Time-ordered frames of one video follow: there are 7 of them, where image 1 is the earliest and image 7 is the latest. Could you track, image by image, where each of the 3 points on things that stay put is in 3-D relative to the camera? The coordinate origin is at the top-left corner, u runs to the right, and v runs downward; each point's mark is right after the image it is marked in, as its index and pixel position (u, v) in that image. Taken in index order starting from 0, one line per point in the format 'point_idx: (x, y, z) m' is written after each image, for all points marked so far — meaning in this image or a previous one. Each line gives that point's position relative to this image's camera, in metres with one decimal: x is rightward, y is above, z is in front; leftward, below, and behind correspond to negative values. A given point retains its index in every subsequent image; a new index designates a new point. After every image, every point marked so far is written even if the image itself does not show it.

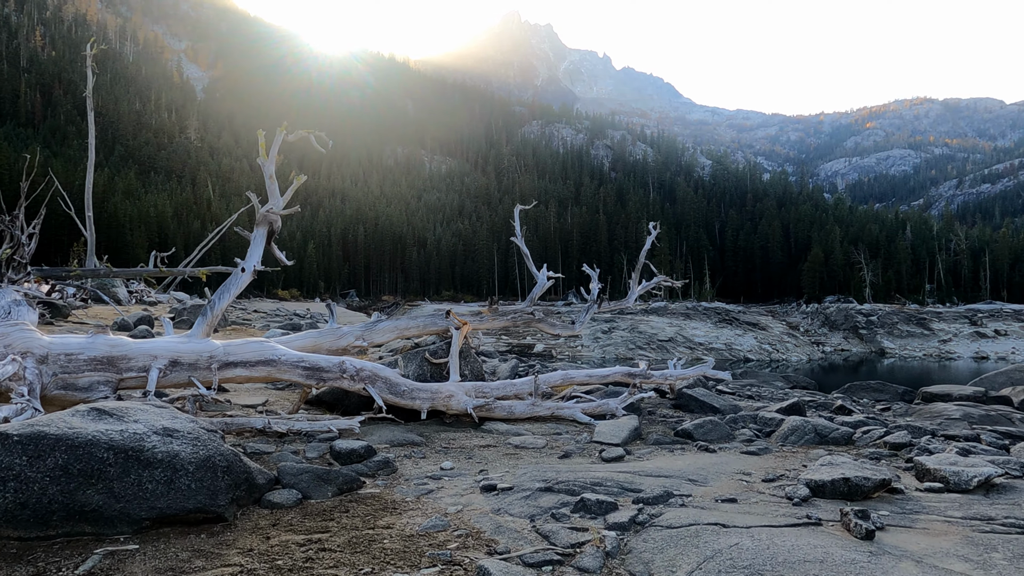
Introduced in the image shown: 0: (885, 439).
0: (+3.6, -1.5, +7.4) m
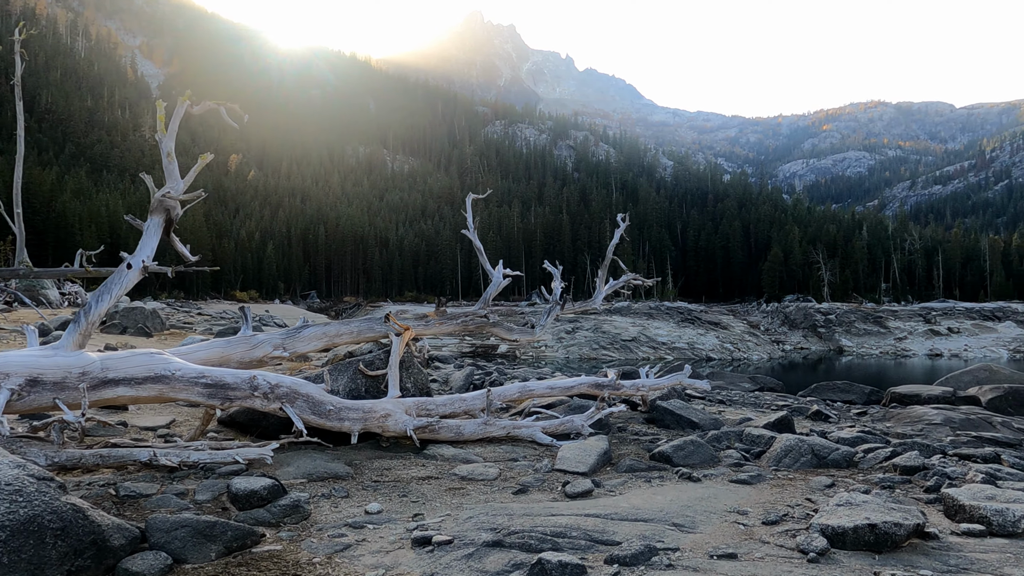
0: (+3.2, -1.4, +6.4) m
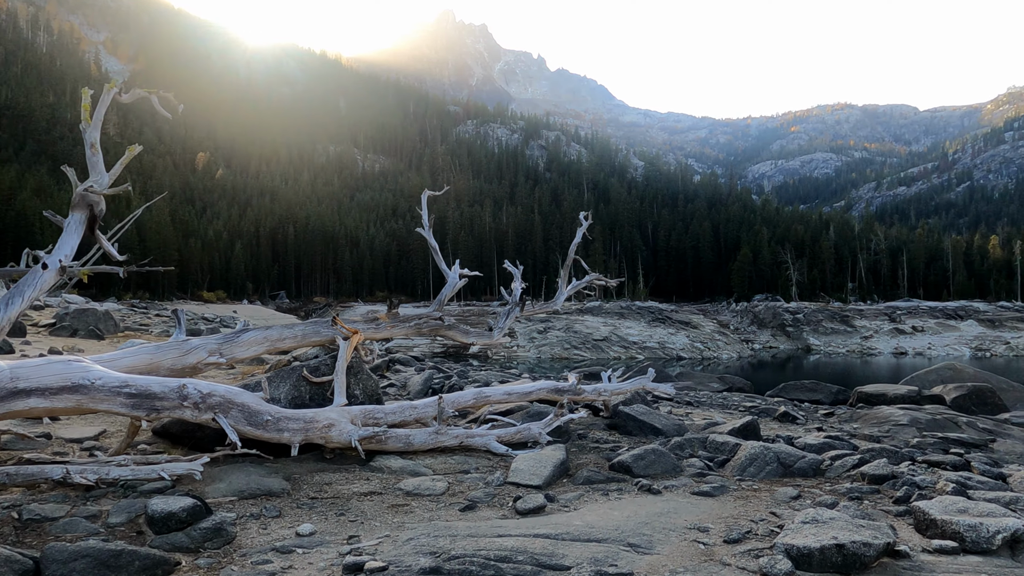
0: (+2.8, -1.4, +6.1) m
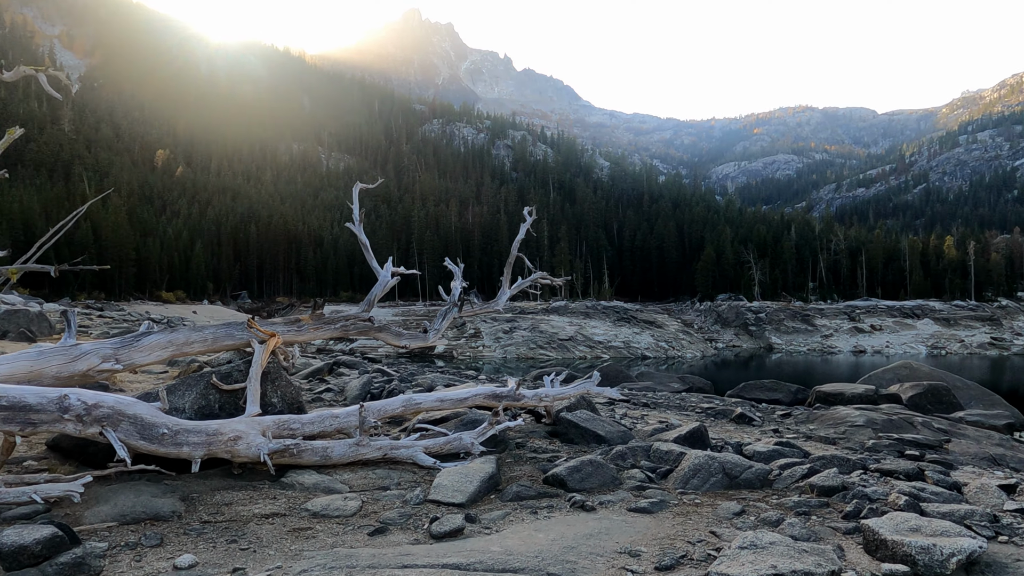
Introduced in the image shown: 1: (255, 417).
0: (+2.2, -1.4, +5.7) m
1: (-2.0, -1.0, +5.9) m
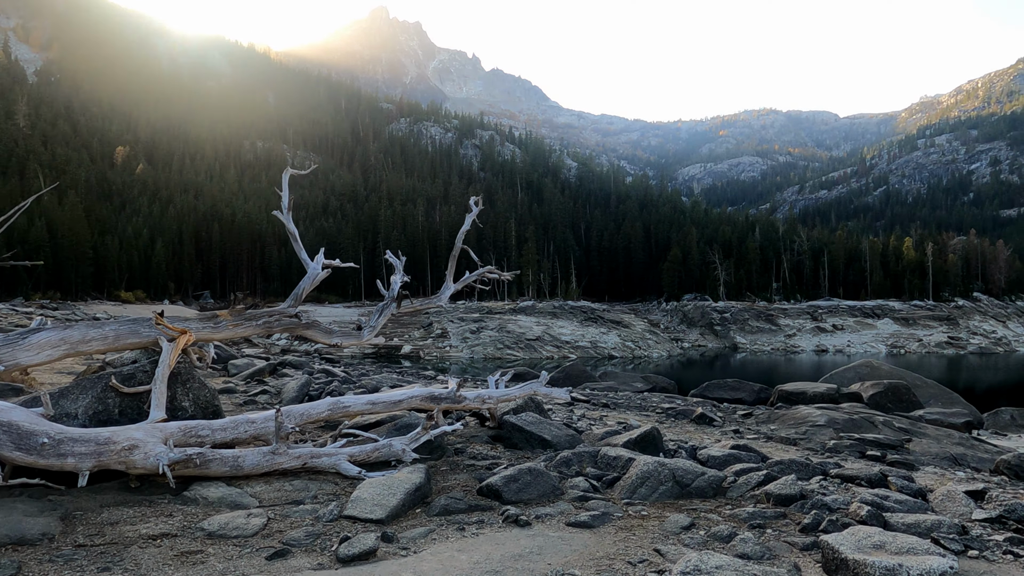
0: (+1.8, -1.4, +5.3) m
1: (-2.5, -0.9, +5.3) m
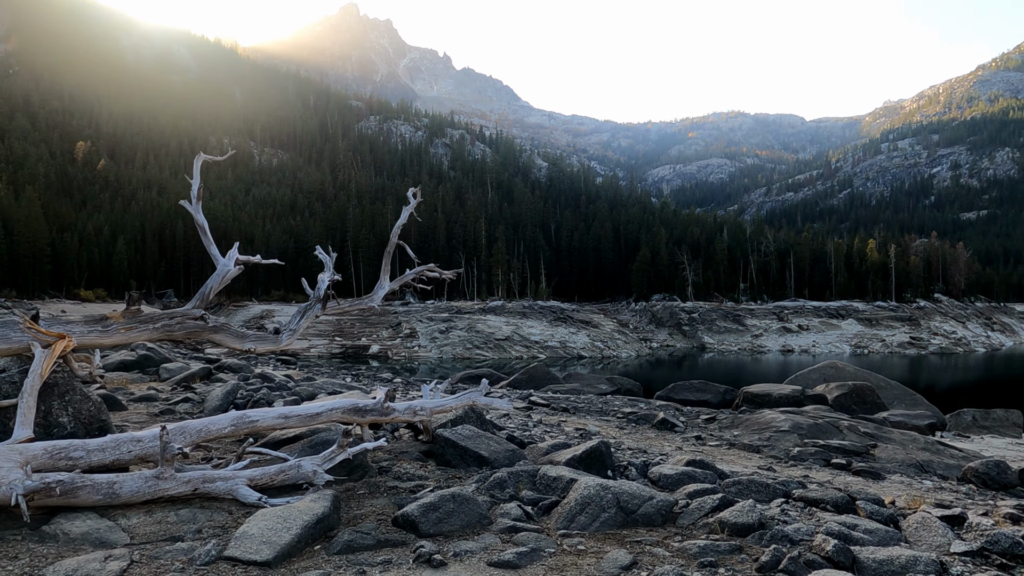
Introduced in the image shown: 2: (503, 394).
0: (+1.3, -1.4, +4.7) m
1: (-2.9, -0.9, +4.5) m
2: (-0.2, -2.6, +18.8) m
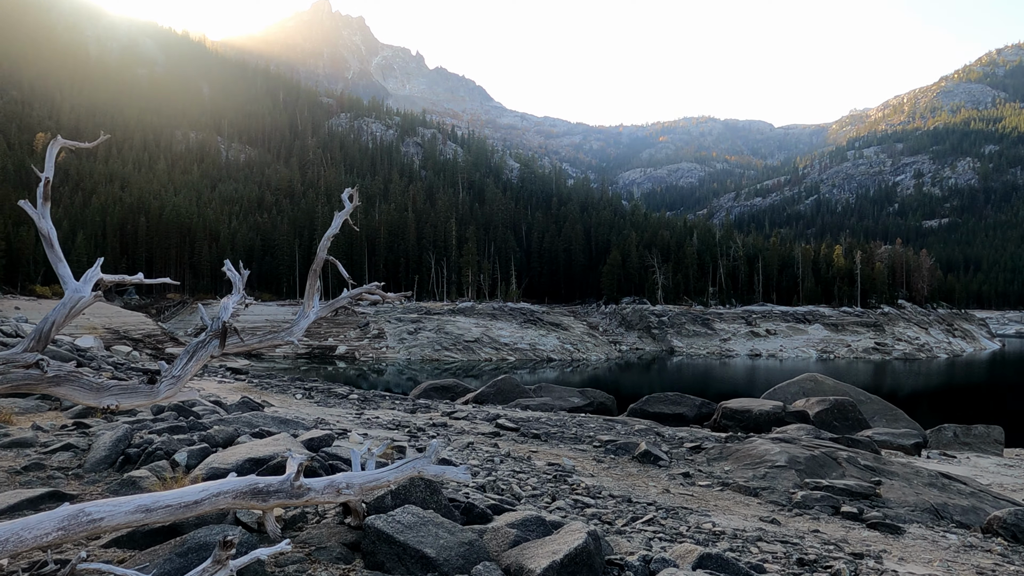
0: (+1.1, -1.6, +3.1) m
1: (-3.1, -1.1, +2.8) m
2: (-1.0, -2.8, +17.1) m
